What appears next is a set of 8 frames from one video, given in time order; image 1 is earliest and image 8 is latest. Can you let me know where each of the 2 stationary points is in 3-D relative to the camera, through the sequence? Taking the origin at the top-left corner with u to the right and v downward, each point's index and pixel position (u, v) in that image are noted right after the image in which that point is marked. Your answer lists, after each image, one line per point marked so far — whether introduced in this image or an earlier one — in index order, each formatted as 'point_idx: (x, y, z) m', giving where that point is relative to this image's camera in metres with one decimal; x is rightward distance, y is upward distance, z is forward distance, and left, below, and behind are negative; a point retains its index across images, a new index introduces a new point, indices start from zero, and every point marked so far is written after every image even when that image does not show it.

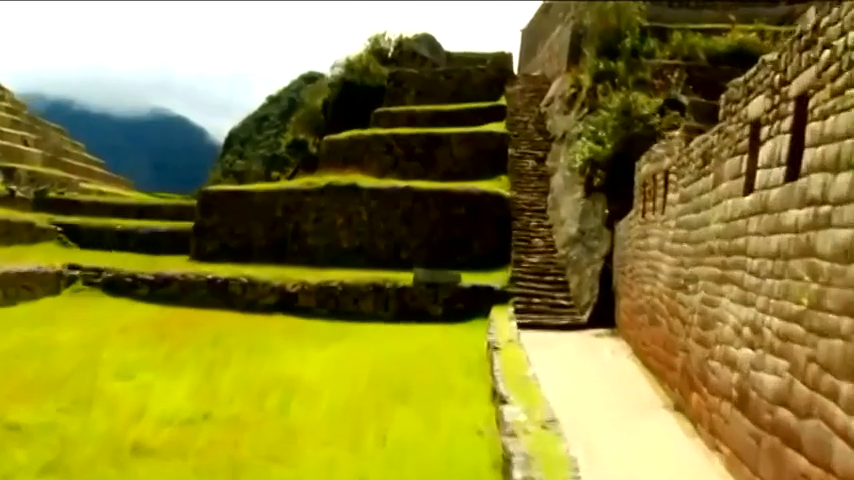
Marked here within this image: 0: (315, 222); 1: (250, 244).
0: (-1.7, +0.2, +13.2) m
1: (-2.7, -0.1, +13.5) m
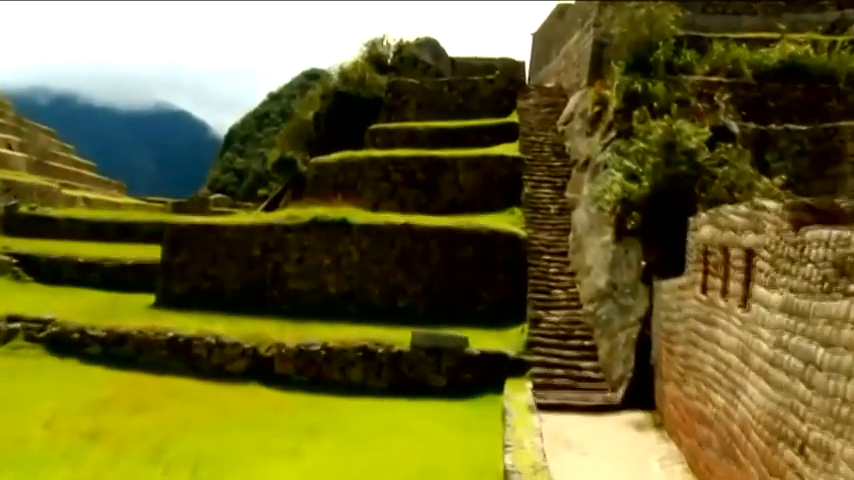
0: (-1.6, -0.3, +11.4) m
1: (-2.7, -0.6, +11.7) m
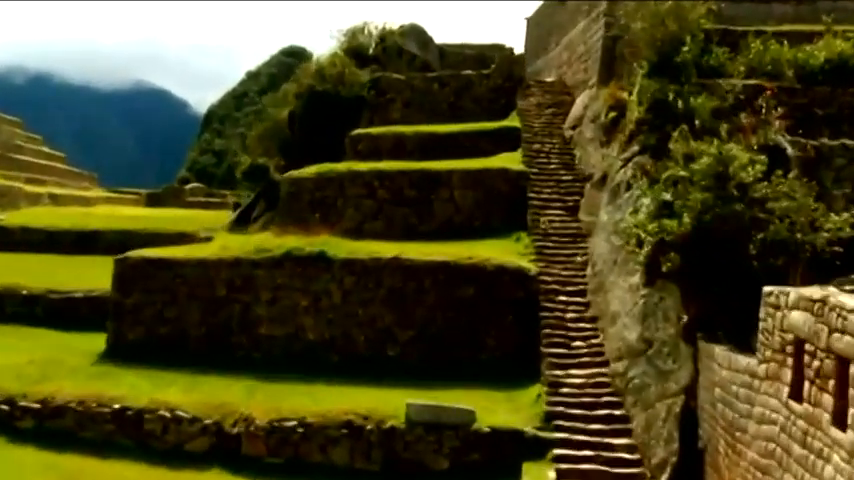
0: (-1.7, -0.7, +9.8) m
1: (-2.7, -1.0, +10.0) m
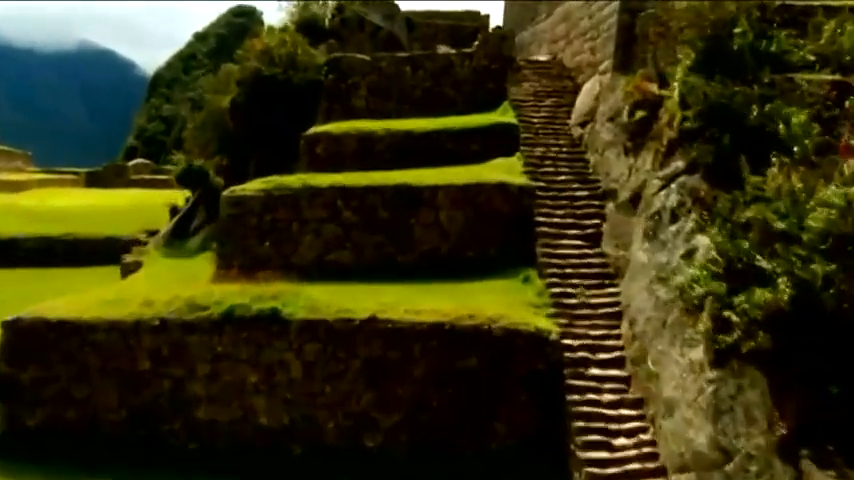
0: (-1.8, -1.2, +7.5) m
1: (-2.8, -1.5, +7.7) m
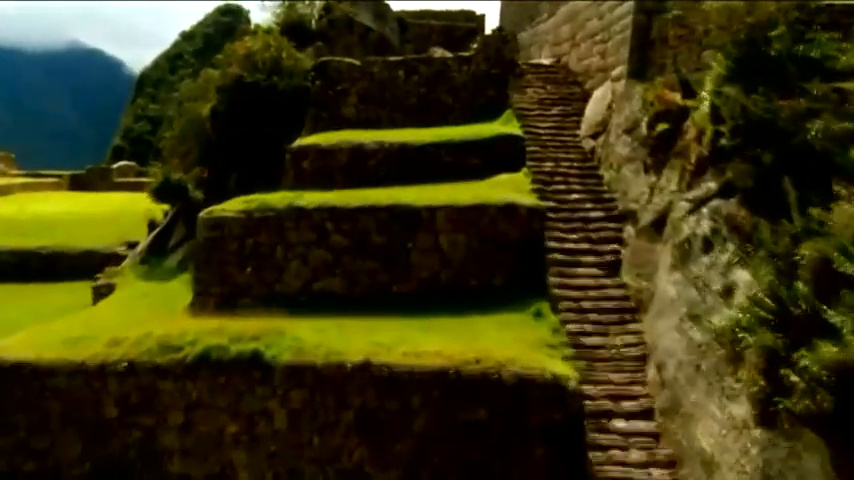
0: (-1.8, -1.4, +6.6) m
1: (-2.8, -1.8, +6.8) m
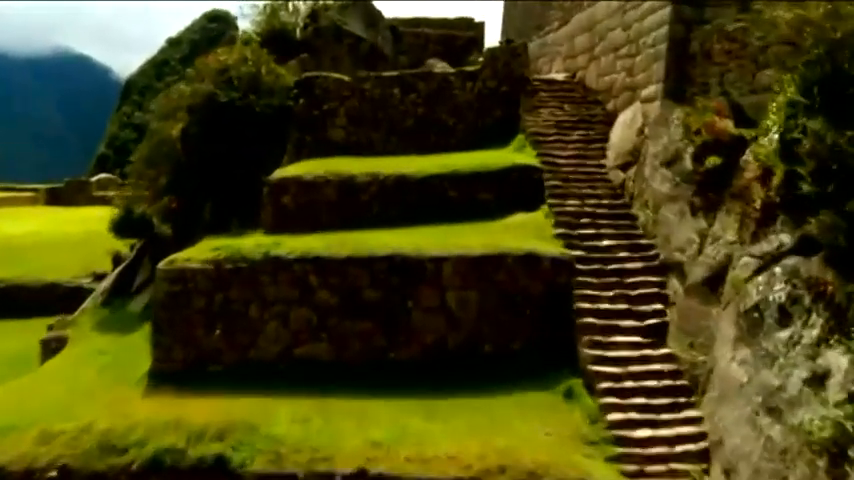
0: (-1.8, -1.9, +5.3) m
1: (-2.8, -2.2, +5.5) m
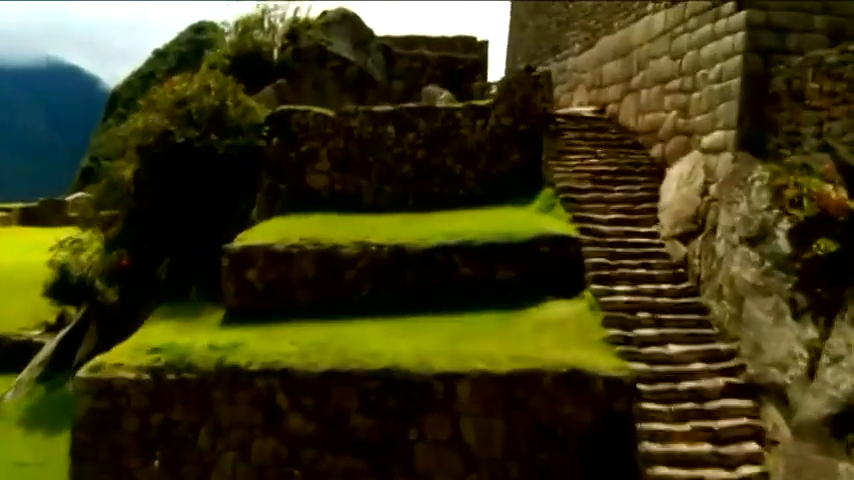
0: (-1.7, -2.5, +3.5) m
1: (-2.7, -2.8, +3.7) m
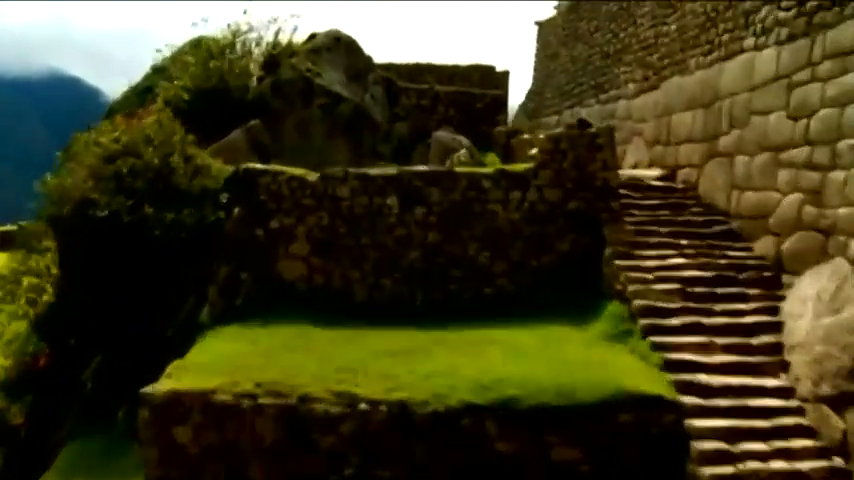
0: (-1.6, -3.1, +1.4) m
1: (-2.7, -3.4, +1.5) m
